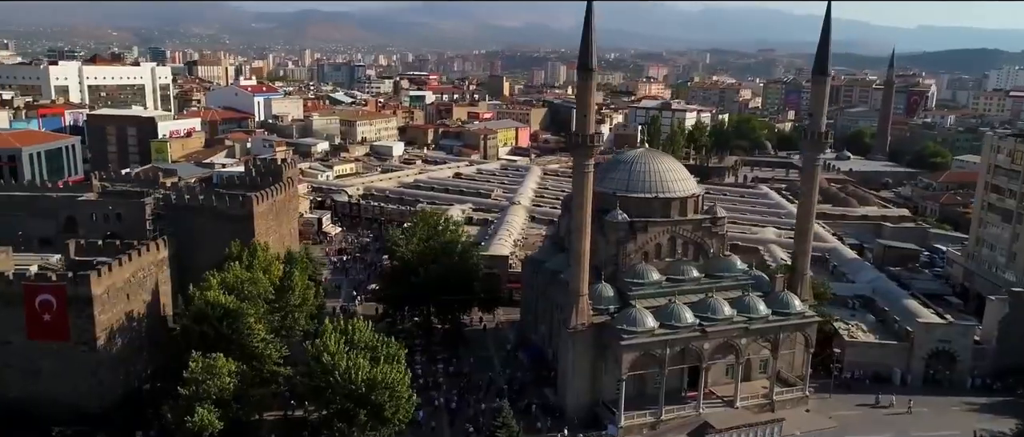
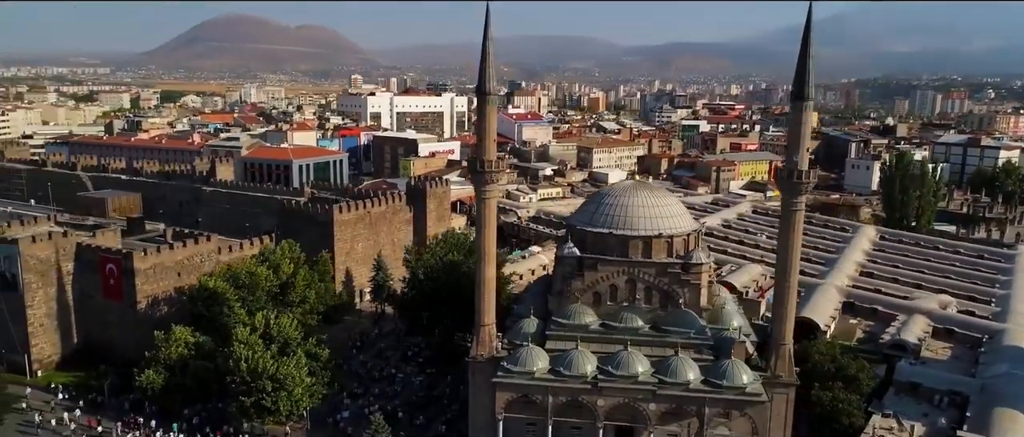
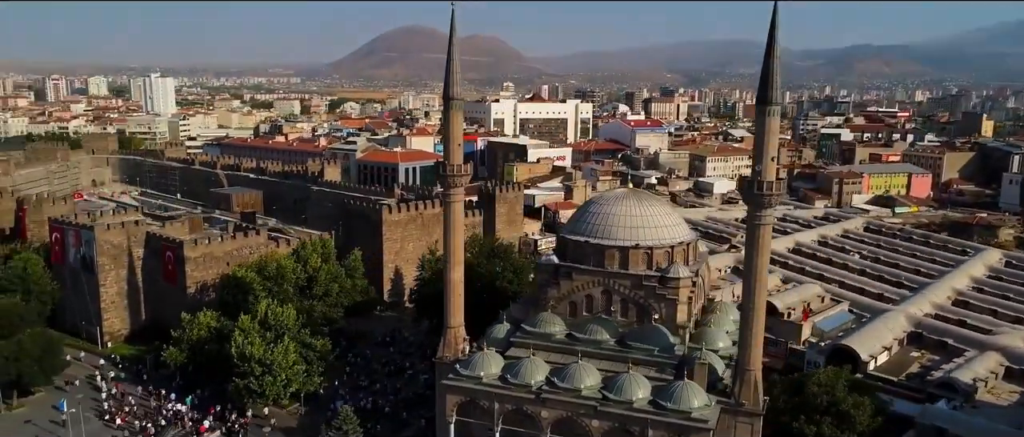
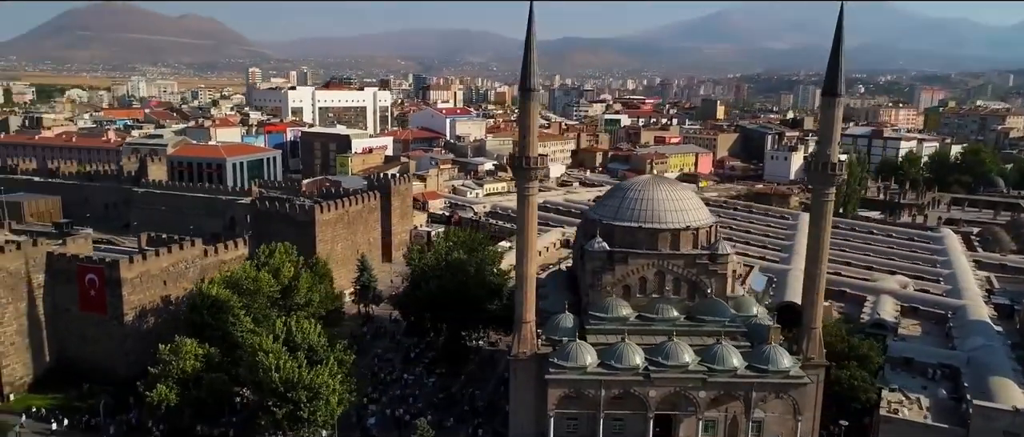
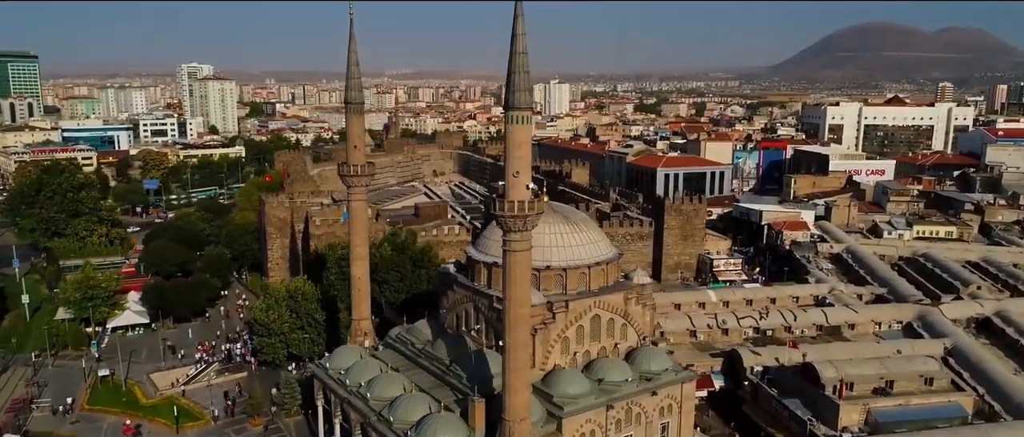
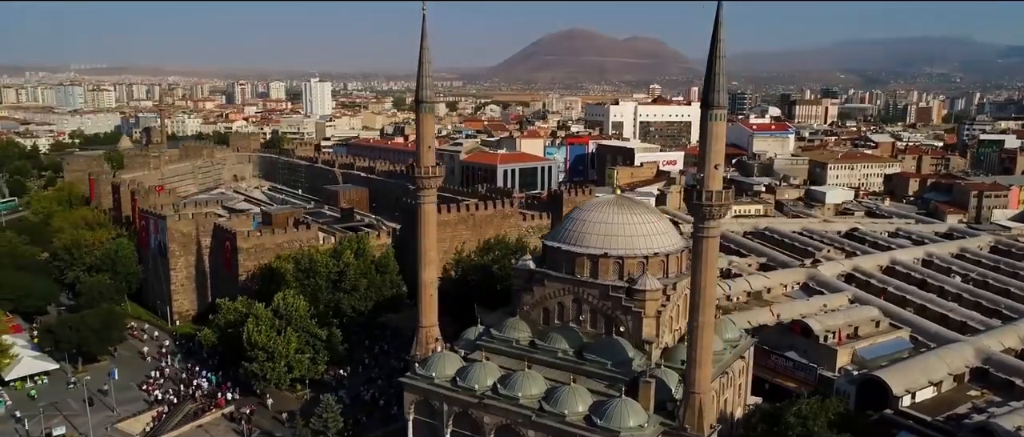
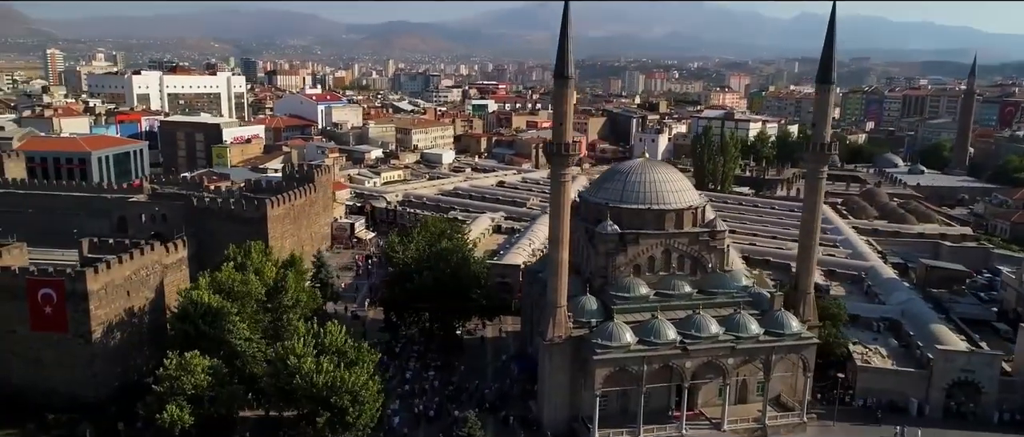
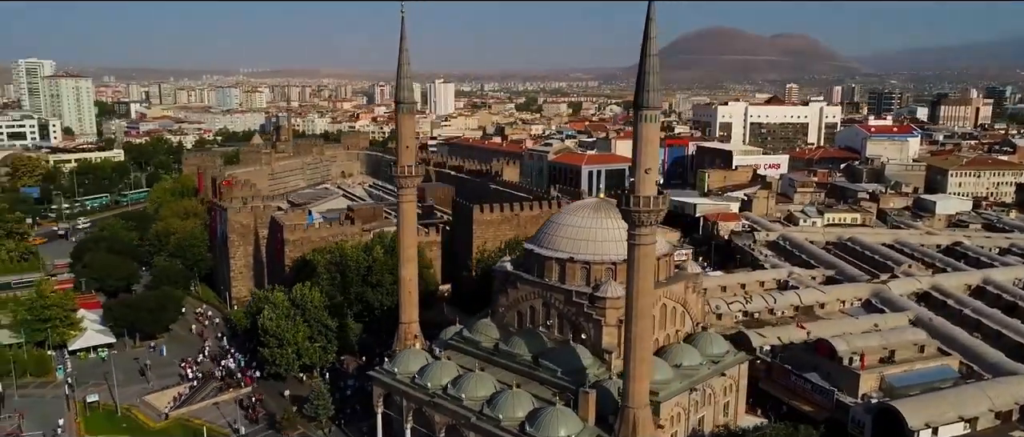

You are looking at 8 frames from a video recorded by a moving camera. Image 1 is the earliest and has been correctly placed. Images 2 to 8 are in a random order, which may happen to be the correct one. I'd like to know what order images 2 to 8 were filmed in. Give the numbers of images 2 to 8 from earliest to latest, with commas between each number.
7, 4, 2, 3, 6, 8, 5
